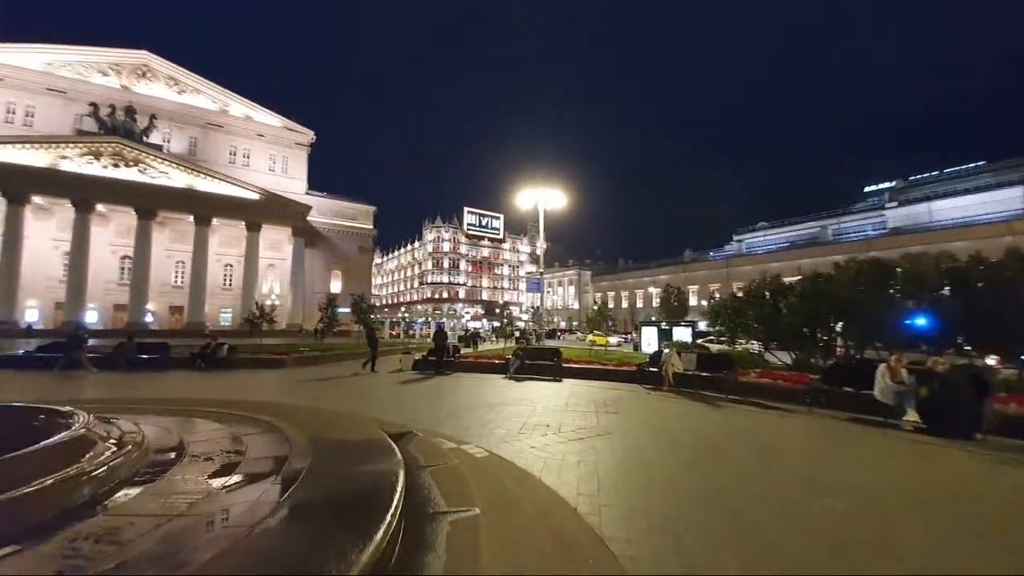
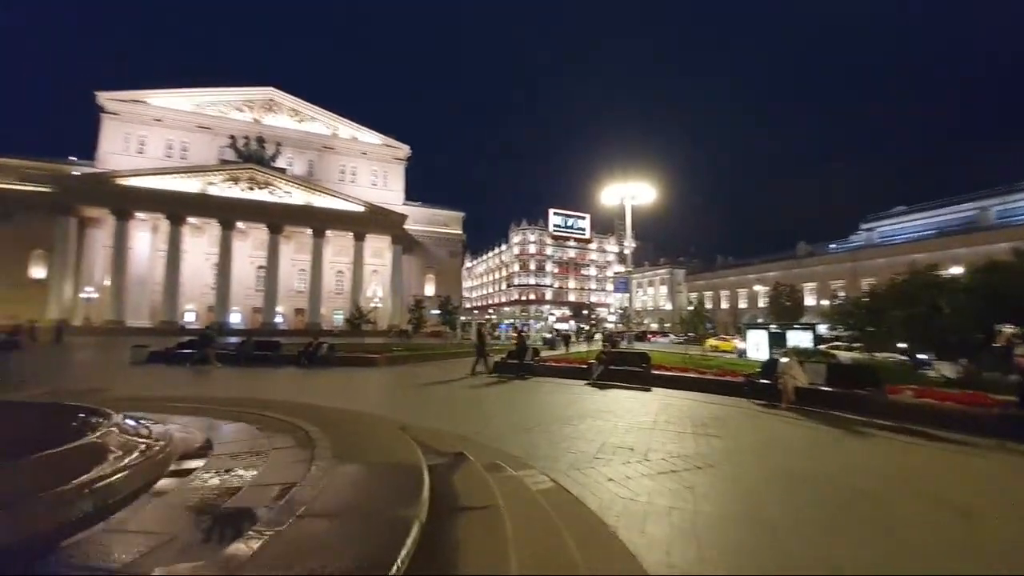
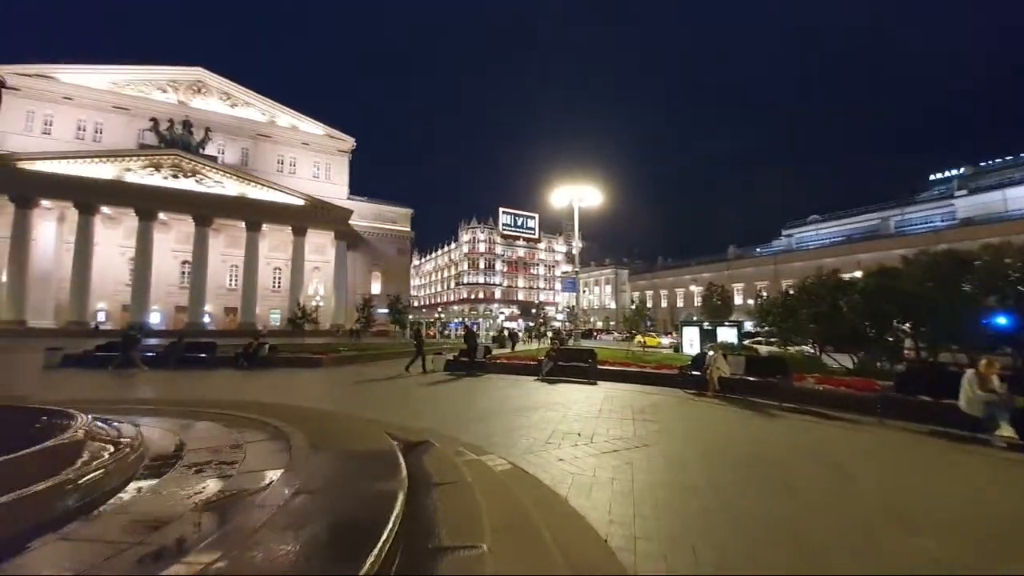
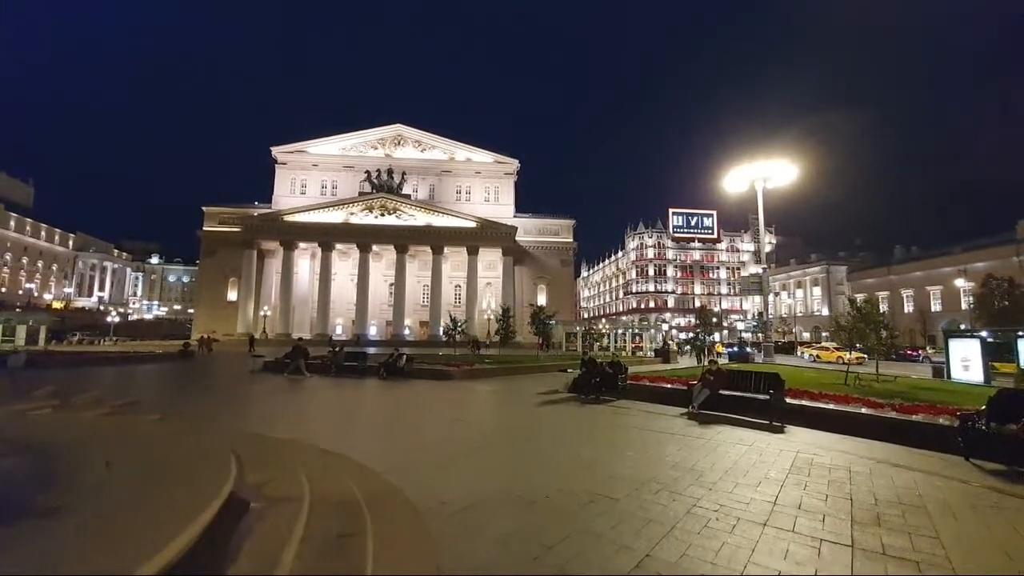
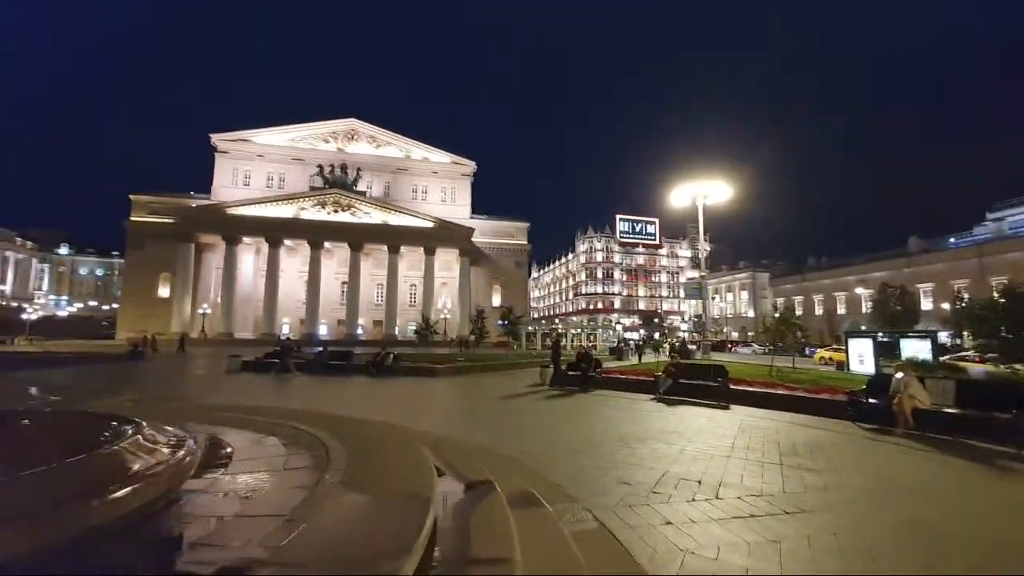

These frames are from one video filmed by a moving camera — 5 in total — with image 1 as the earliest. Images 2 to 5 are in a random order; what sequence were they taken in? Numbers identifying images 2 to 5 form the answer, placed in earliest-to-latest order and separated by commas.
3, 2, 5, 4
